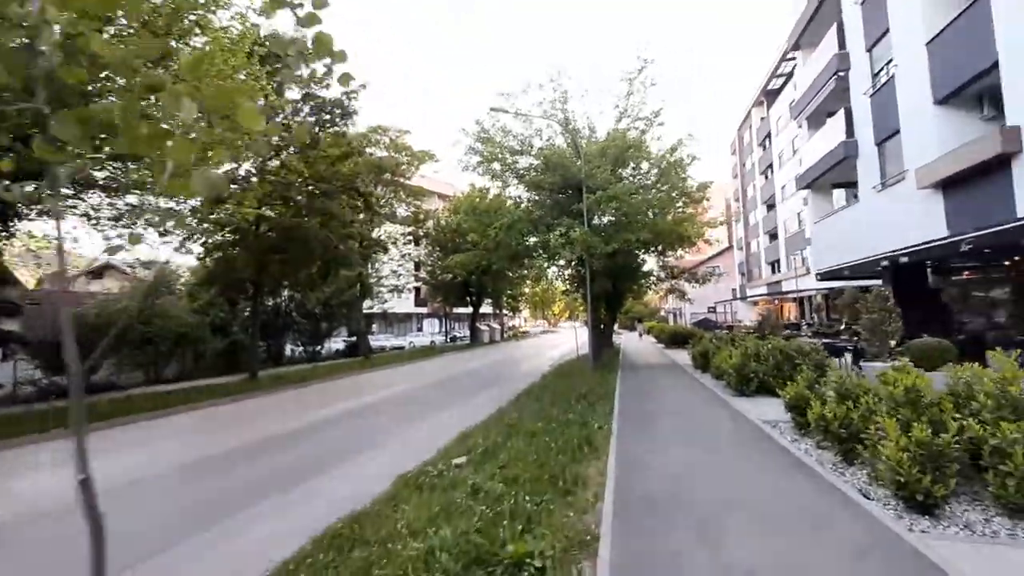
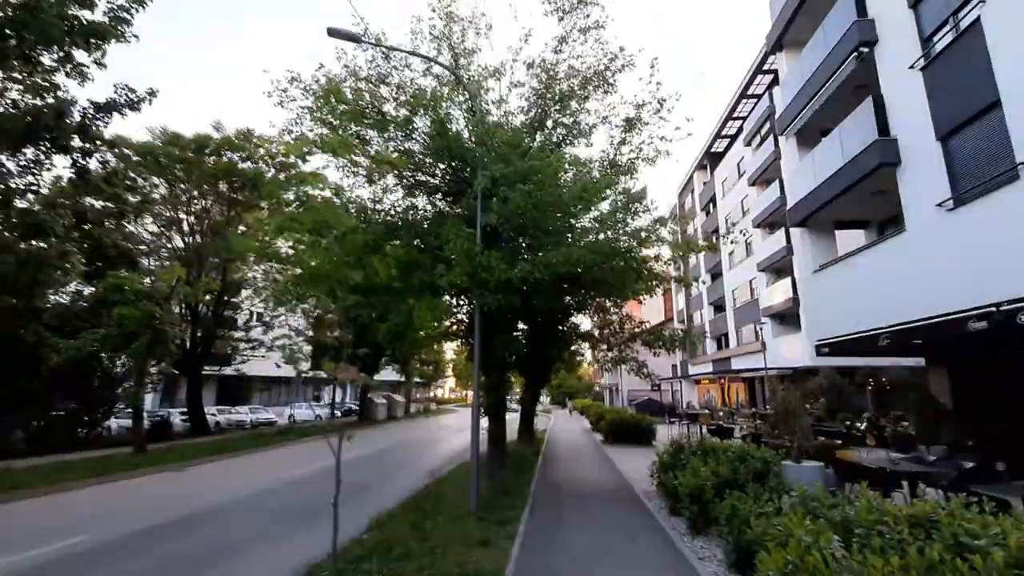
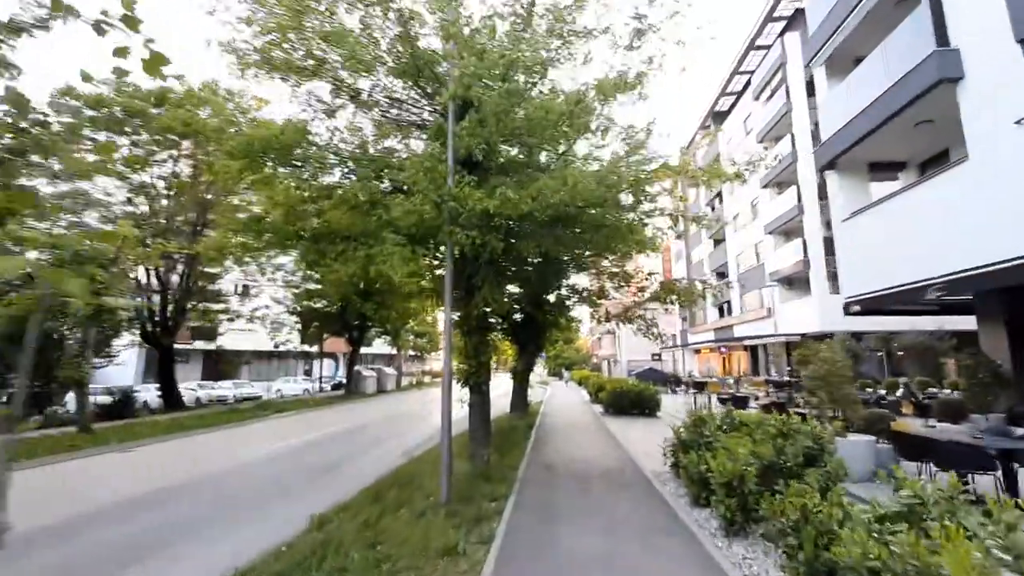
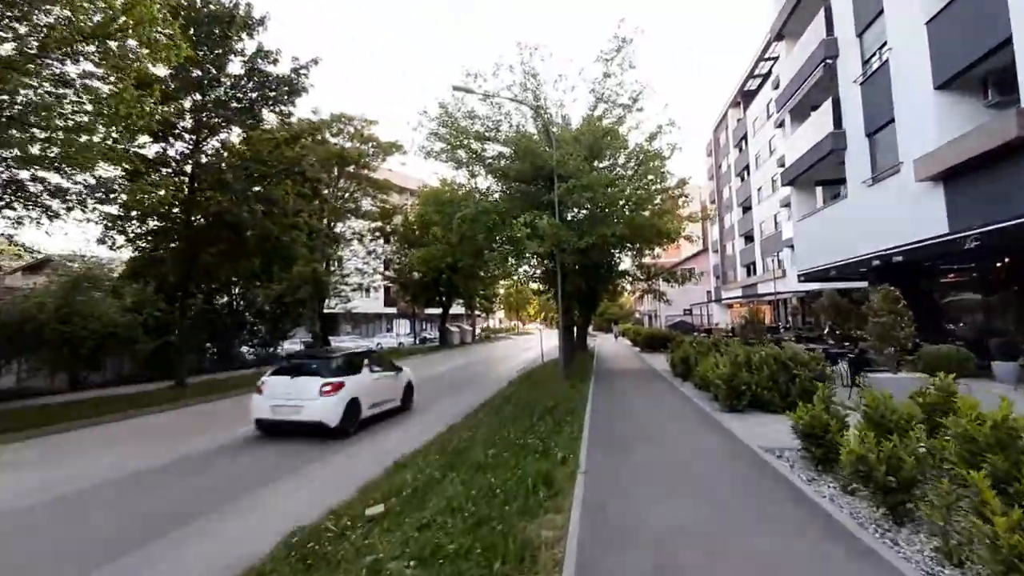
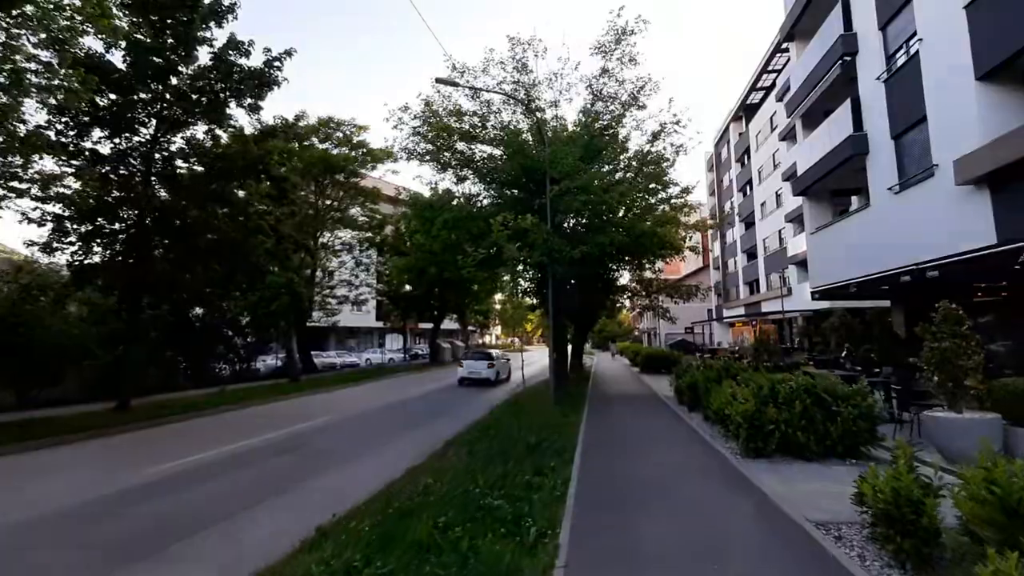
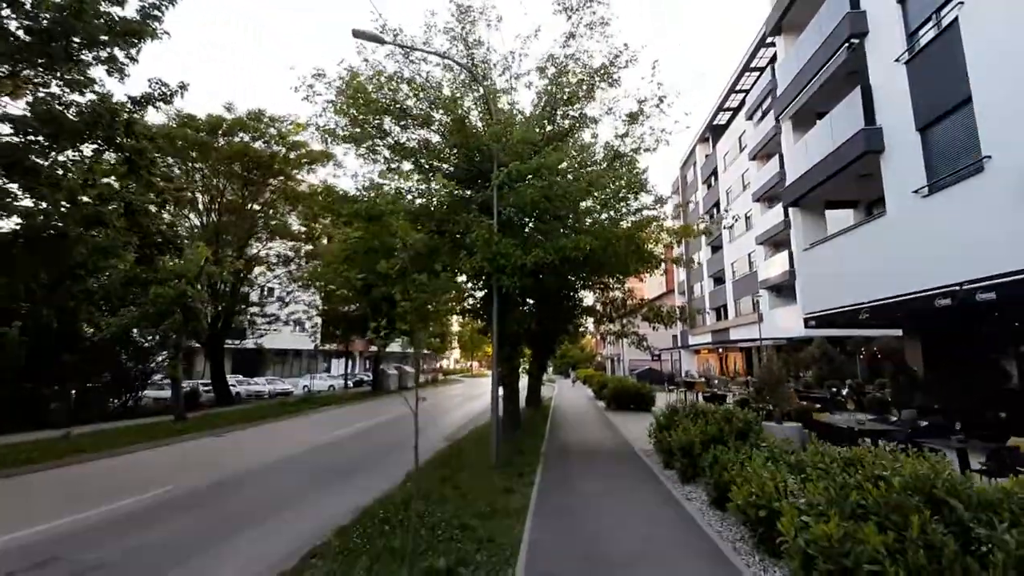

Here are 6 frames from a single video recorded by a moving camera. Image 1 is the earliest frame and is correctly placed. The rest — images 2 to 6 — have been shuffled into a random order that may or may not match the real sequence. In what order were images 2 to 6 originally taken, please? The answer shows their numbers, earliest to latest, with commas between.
4, 5, 6, 2, 3
